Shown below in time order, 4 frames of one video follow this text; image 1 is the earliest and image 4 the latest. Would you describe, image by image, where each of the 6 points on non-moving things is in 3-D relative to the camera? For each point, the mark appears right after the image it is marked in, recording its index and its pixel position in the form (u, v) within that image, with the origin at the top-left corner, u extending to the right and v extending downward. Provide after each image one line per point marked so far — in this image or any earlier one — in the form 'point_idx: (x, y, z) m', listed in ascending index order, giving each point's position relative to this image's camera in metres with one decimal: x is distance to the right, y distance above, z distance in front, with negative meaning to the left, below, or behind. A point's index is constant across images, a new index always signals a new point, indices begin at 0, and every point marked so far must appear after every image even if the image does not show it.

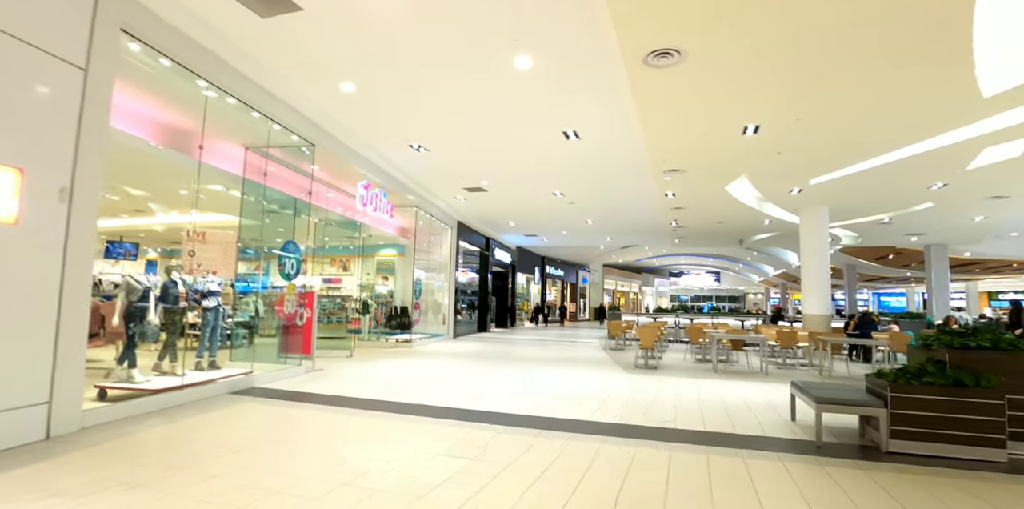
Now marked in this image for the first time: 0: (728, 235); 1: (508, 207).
0: (+6.4, +0.6, +14.6) m
1: (-0.1, +1.2, +12.5) m
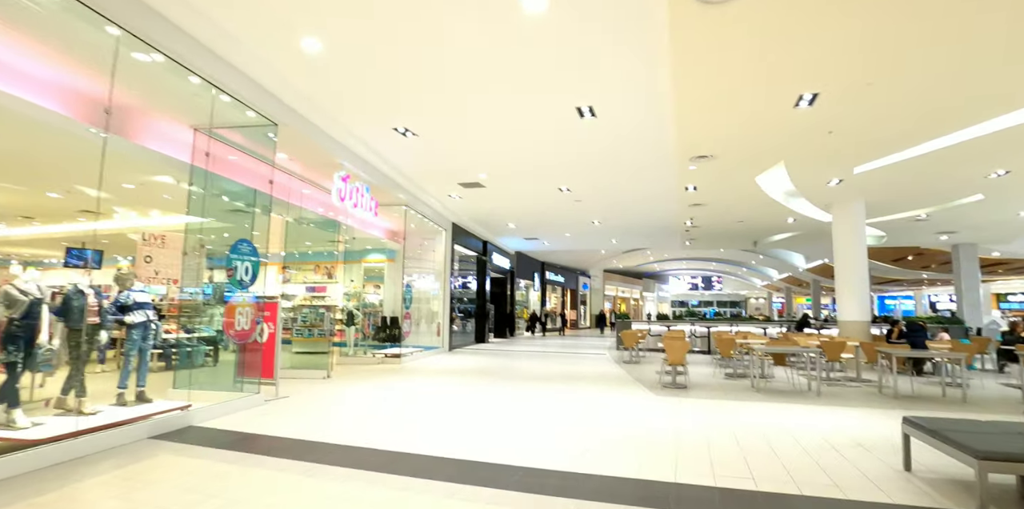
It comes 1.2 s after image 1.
0: (+6.4, +0.5, +13.6) m
1: (-0.1, +1.1, +11.3) m
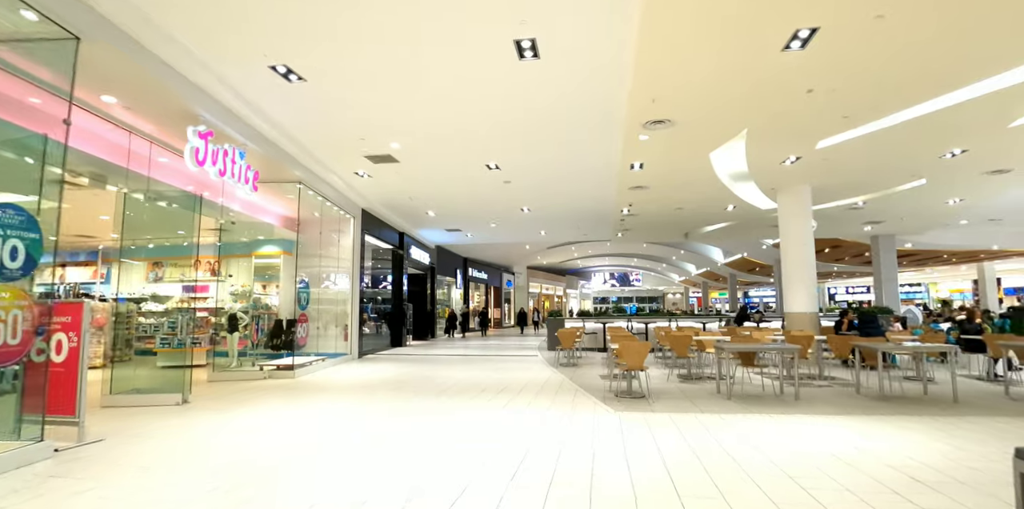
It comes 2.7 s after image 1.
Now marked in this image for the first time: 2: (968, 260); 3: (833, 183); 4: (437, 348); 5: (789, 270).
0: (+4.4, +0.8, +13.0) m
1: (-1.7, +1.3, +9.8) m
2: (+15.8, -0.2, +17.1) m
3: (+5.5, +1.2, +8.4) m
4: (-2.1, -2.6, +14.1) m
5: (+4.9, -0.2, +8.7) m
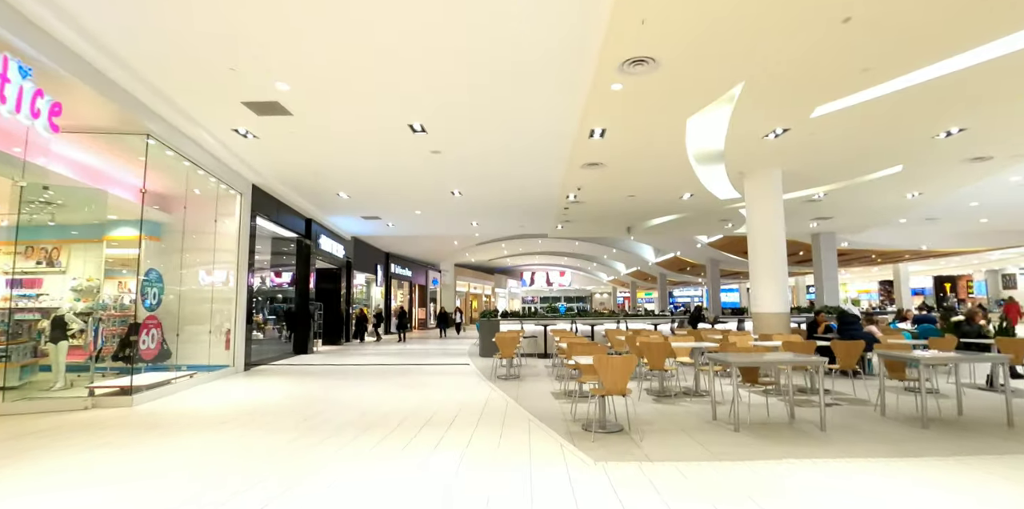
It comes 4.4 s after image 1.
0: (+2.7, +0.9, +11.9) m
1: (-2.8, +1.5, +7.8) m
2: (+13.3, -0.2, +17.6) m
3: (+4.5, +1.3, +7.5) m
4: (-4.0, -2.4, +12.0) m
5: (+3.8, -0.1, +7.7) m
